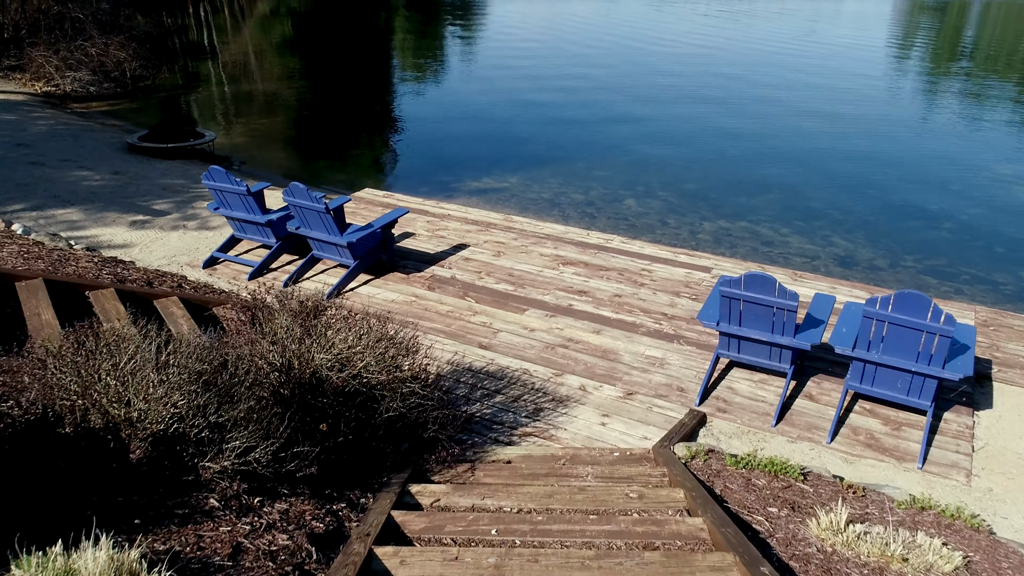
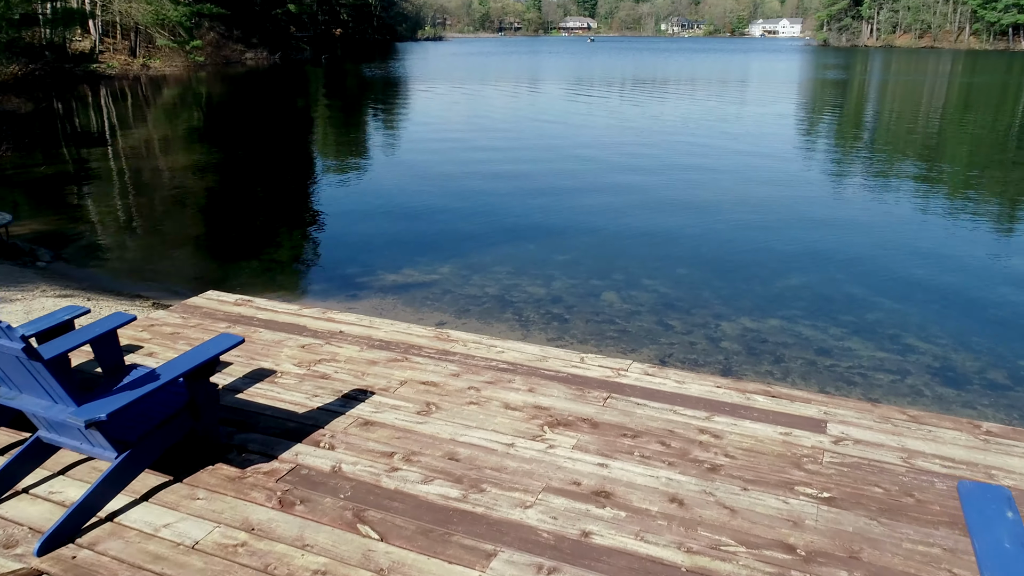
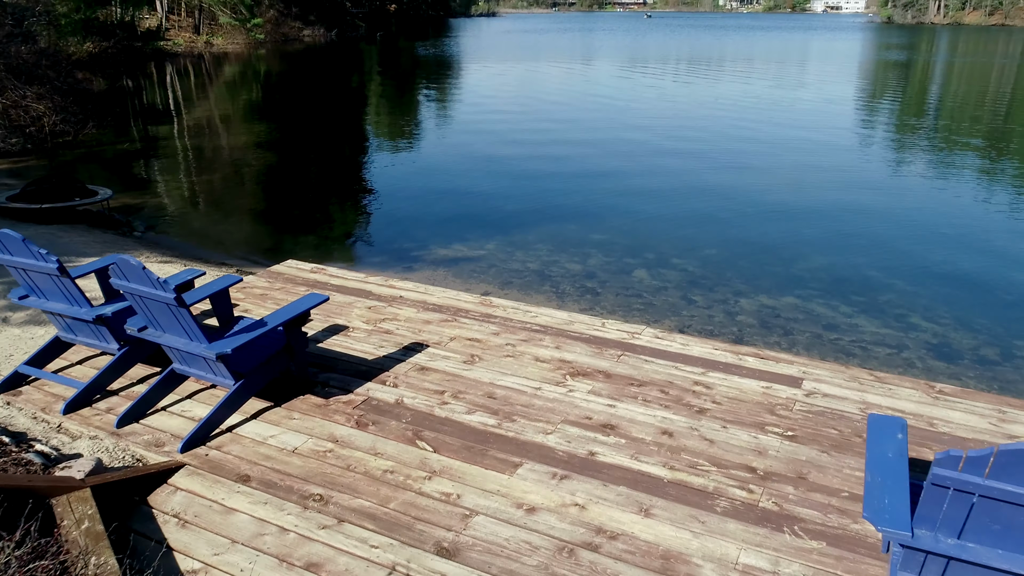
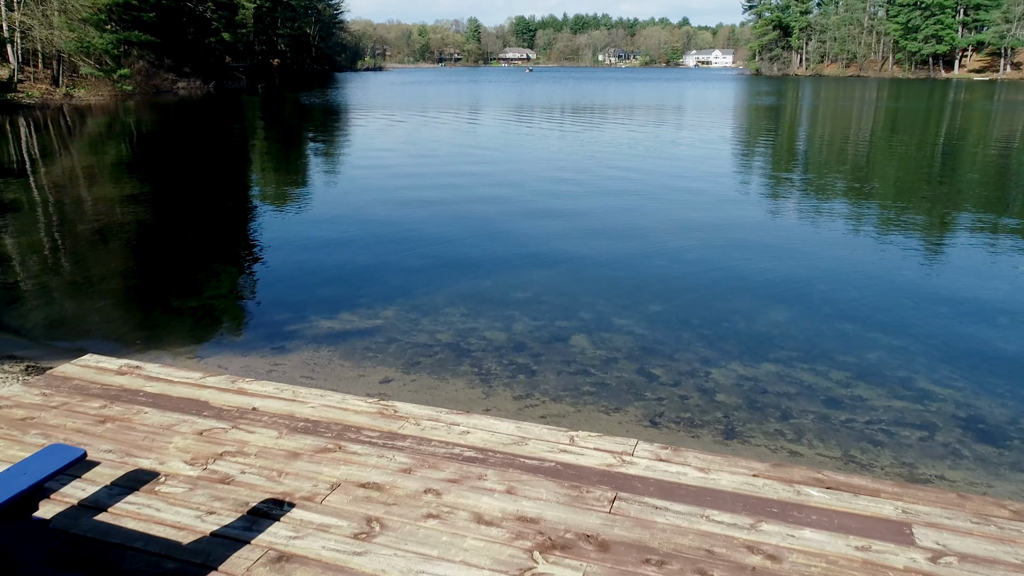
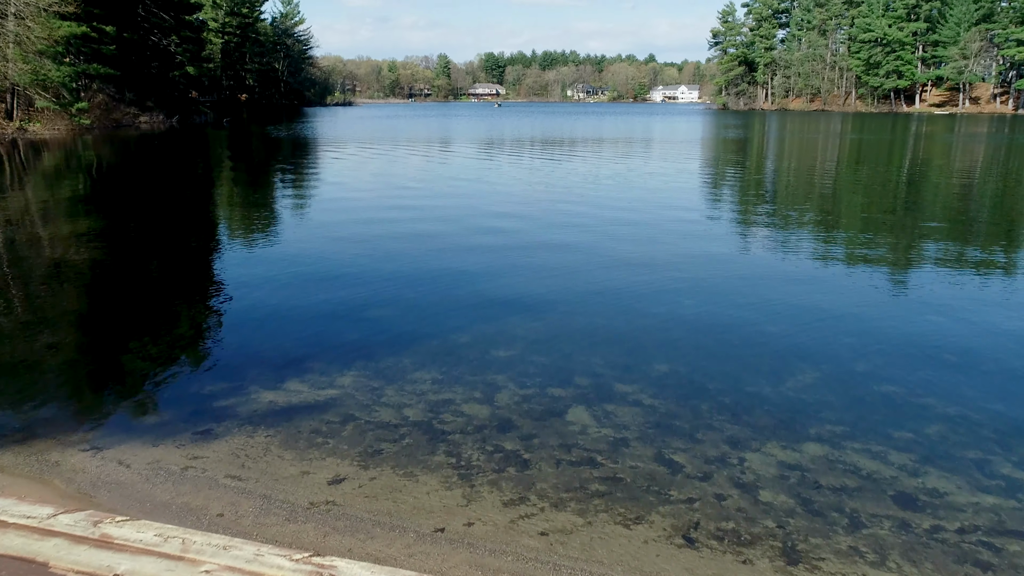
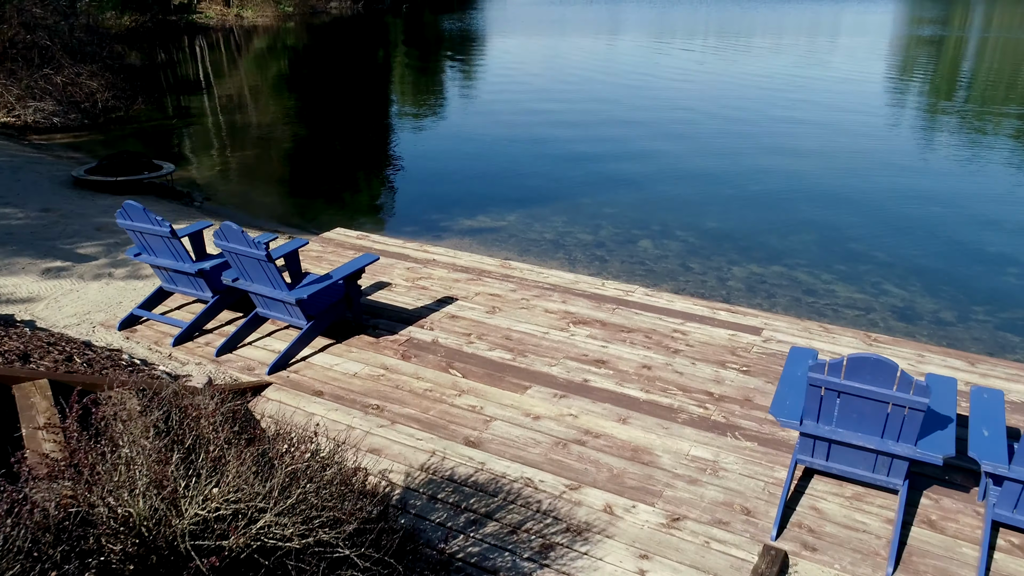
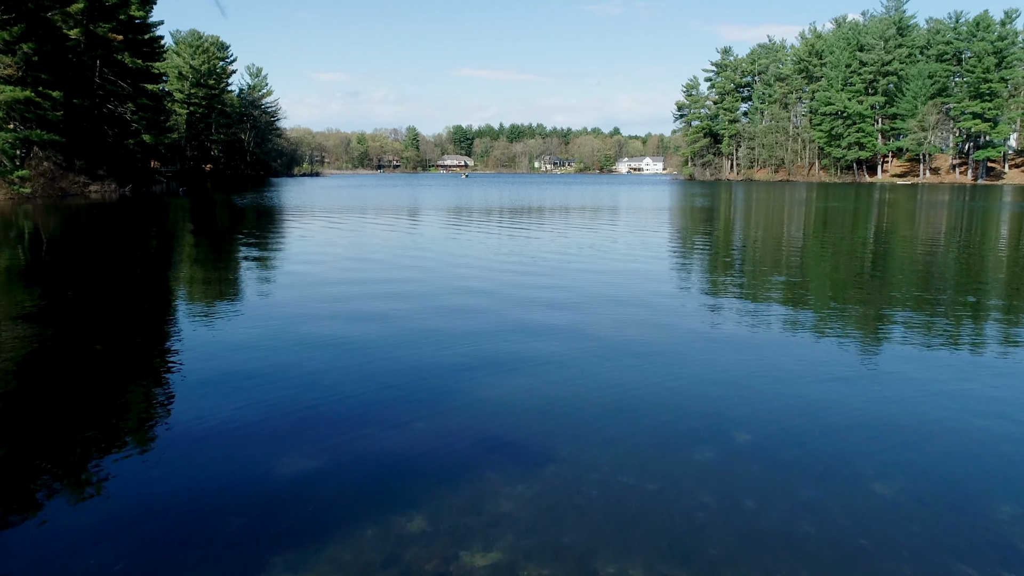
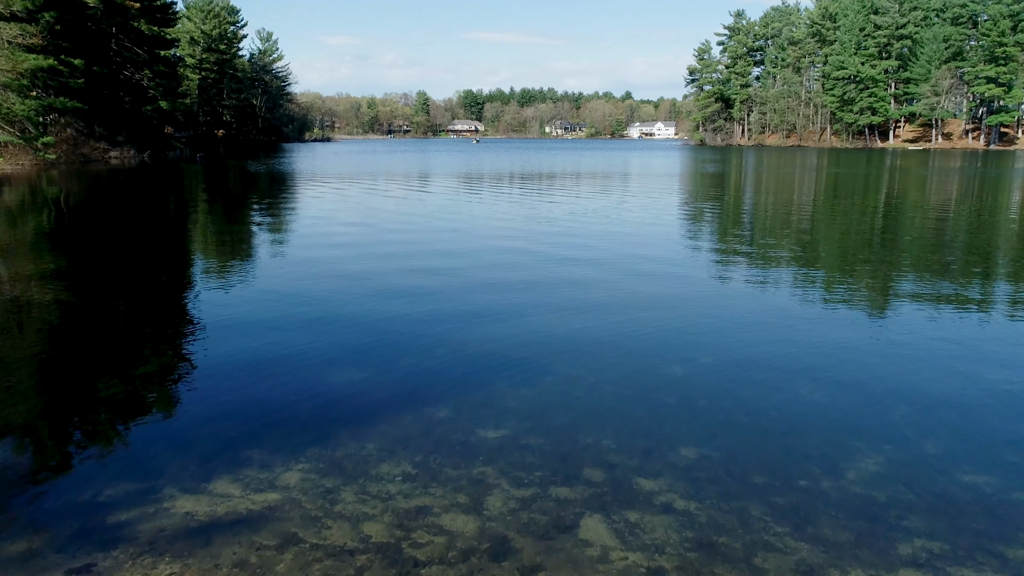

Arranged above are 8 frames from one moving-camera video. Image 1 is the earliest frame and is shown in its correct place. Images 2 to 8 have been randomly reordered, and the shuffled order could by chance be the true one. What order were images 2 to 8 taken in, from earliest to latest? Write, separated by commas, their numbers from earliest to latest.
6, 3, 2, 4, 5, 8, 7
